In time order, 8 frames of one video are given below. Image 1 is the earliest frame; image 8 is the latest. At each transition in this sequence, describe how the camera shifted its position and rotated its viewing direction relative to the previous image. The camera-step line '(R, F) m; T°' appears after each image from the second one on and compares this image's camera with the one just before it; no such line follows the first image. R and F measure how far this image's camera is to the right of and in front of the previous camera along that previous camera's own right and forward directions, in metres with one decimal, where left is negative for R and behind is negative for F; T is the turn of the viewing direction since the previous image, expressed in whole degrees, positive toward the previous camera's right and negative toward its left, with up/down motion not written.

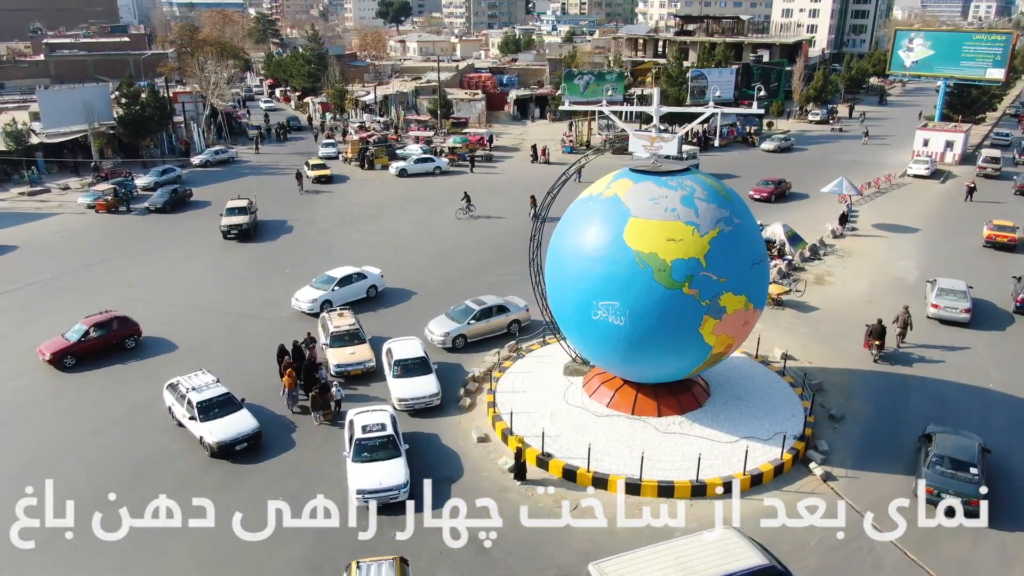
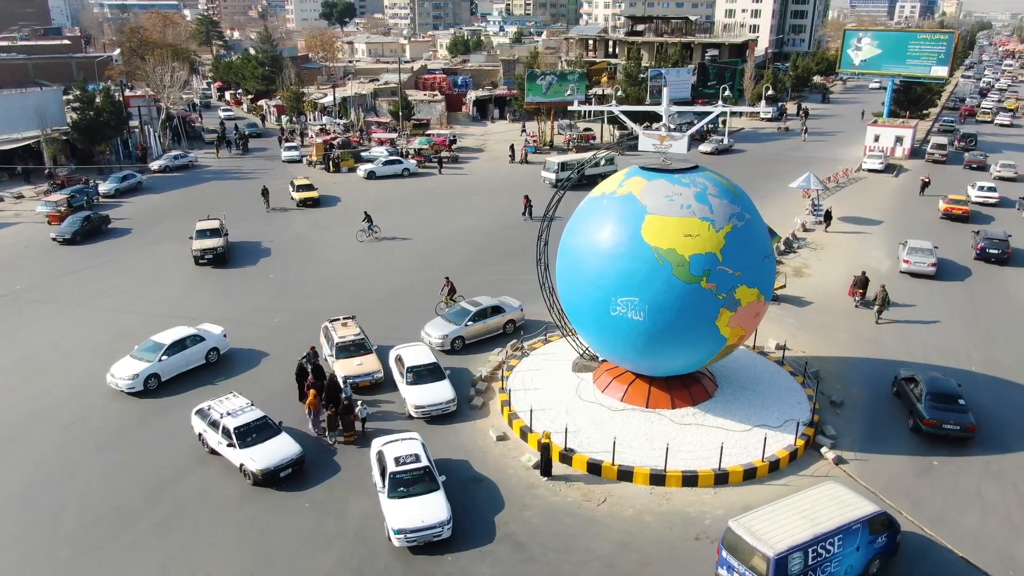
(-1.4, -0.1) m; +4°
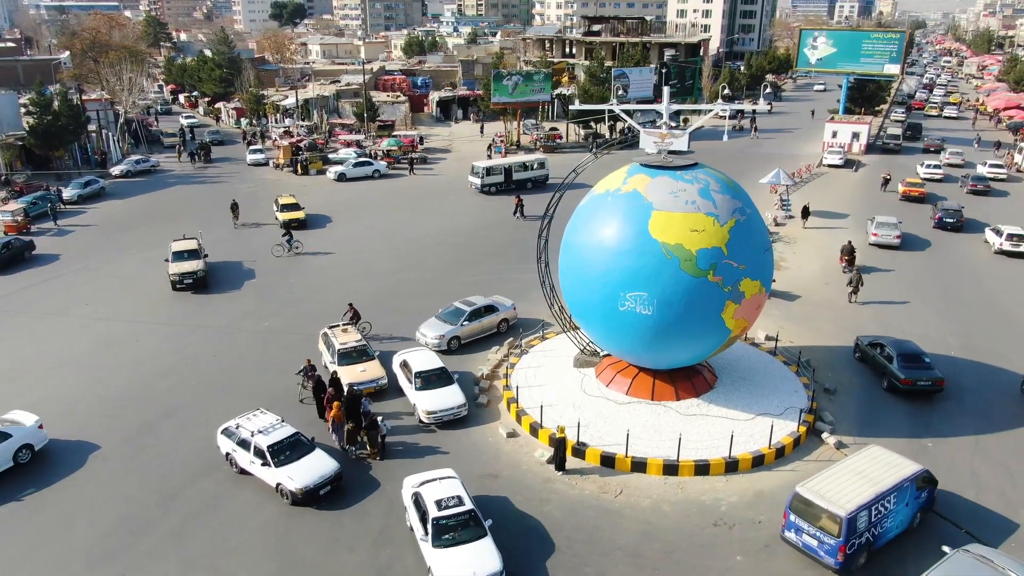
(-1.1, -0.1) m; +3°
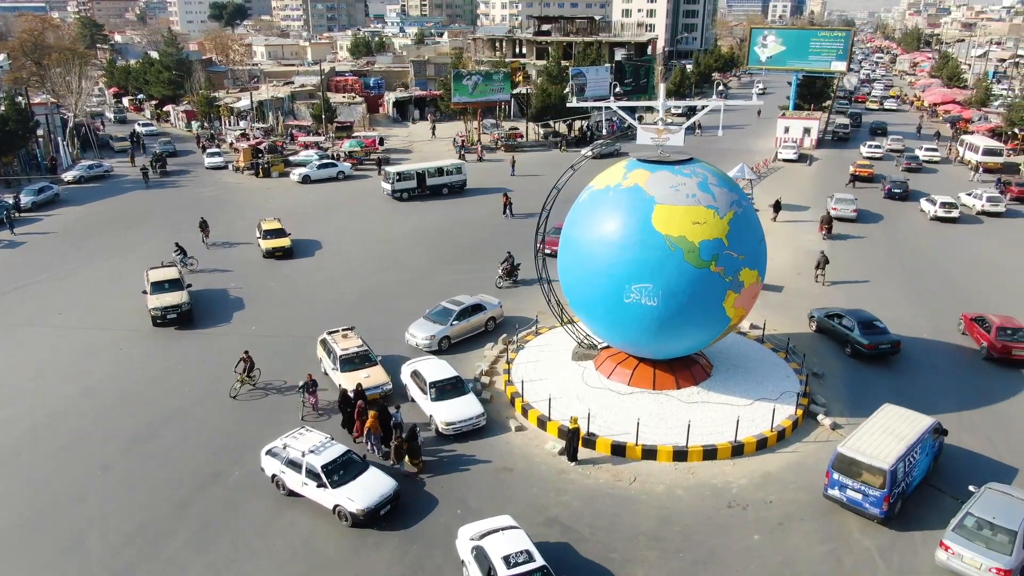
(-1.2, -0.2) m; +4°
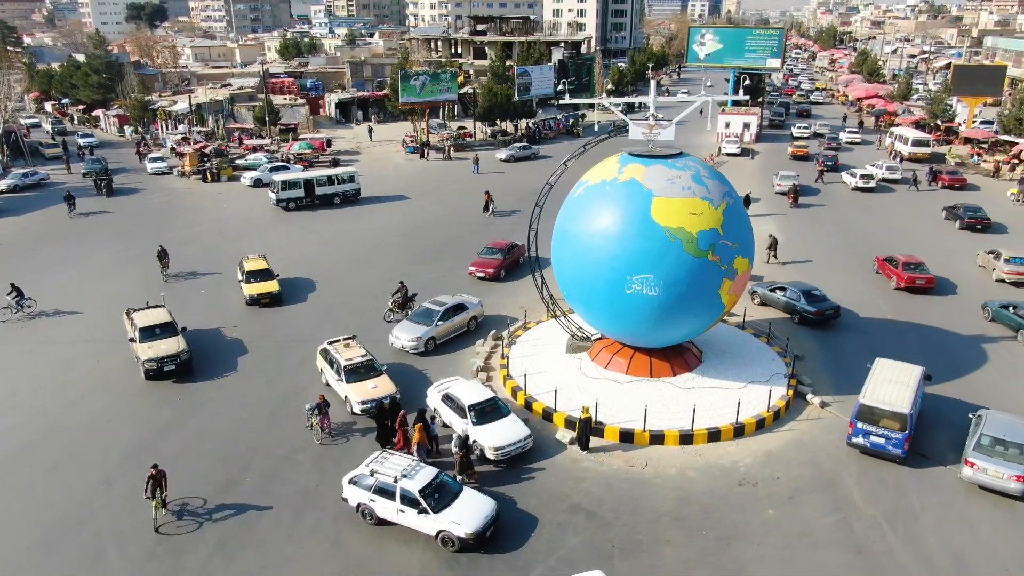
(-1.5, -0.2) m; +5°
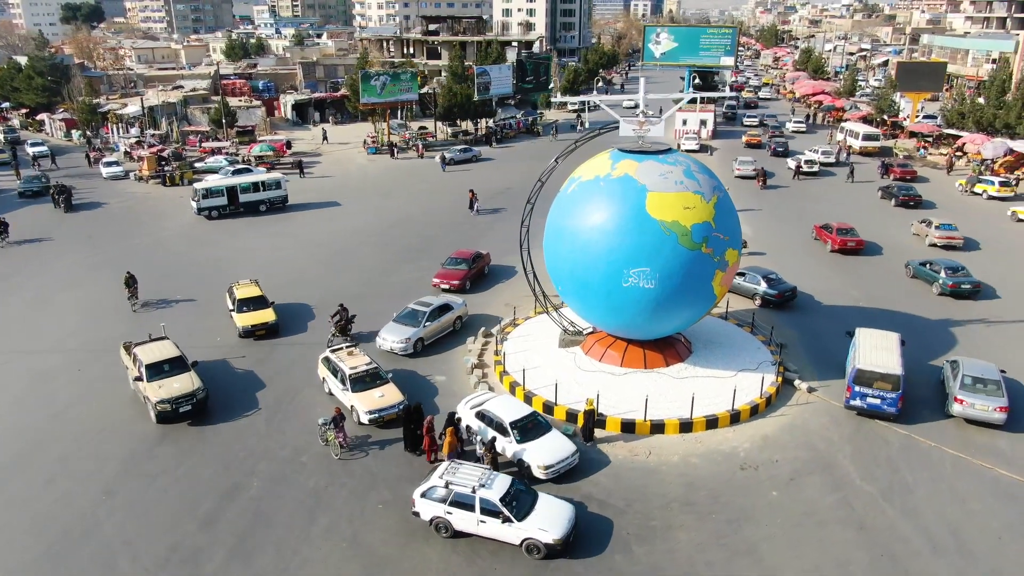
(-1.1, -0.2) m; +4°
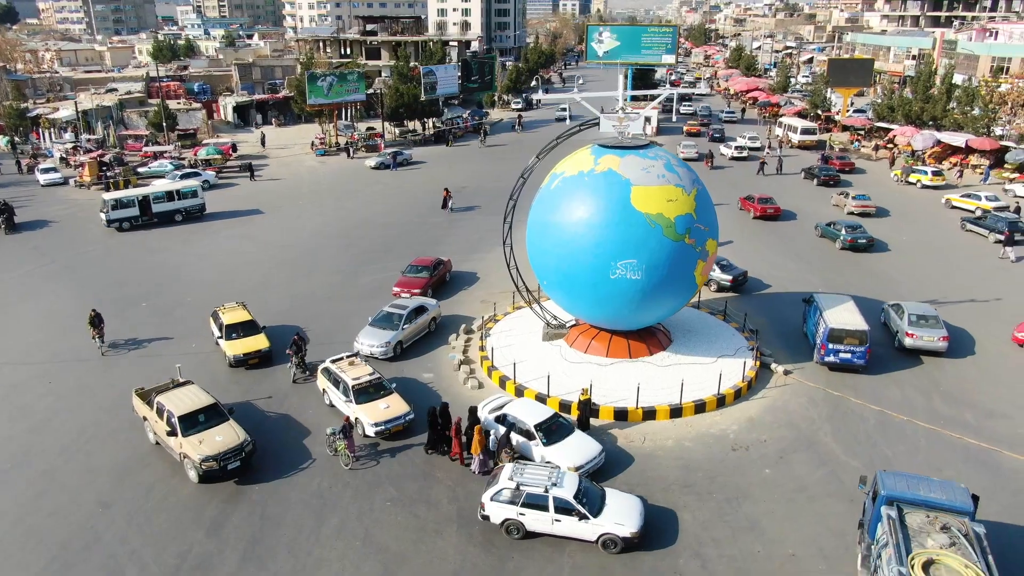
(-1.2, -0.2) m; +5°
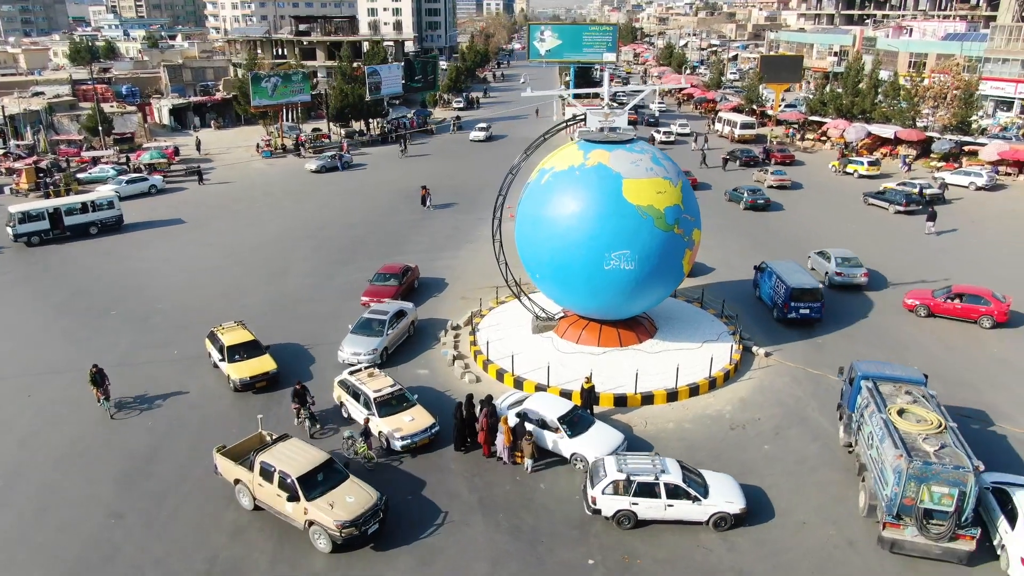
(-1.5, -0.3) m; +5°
